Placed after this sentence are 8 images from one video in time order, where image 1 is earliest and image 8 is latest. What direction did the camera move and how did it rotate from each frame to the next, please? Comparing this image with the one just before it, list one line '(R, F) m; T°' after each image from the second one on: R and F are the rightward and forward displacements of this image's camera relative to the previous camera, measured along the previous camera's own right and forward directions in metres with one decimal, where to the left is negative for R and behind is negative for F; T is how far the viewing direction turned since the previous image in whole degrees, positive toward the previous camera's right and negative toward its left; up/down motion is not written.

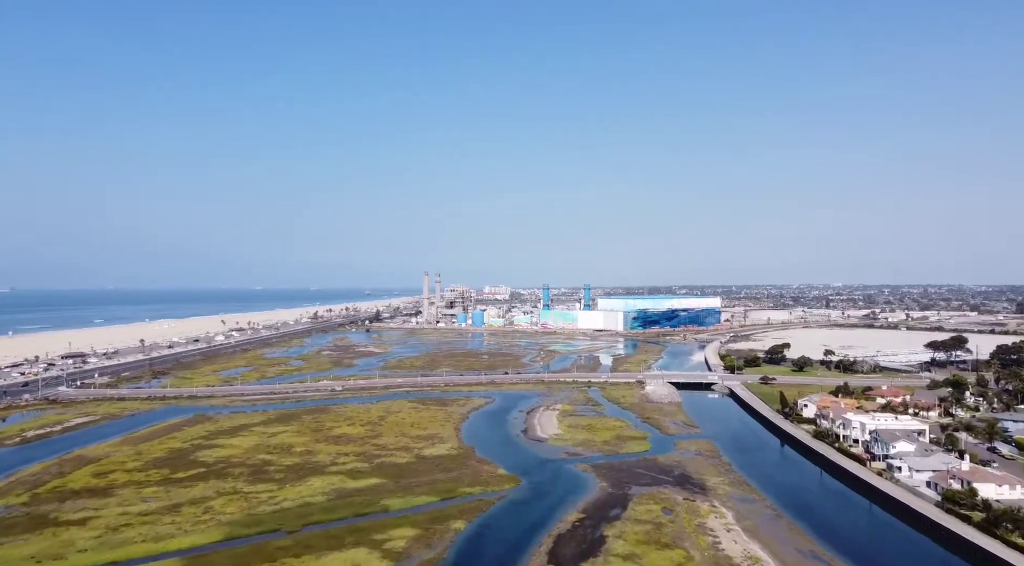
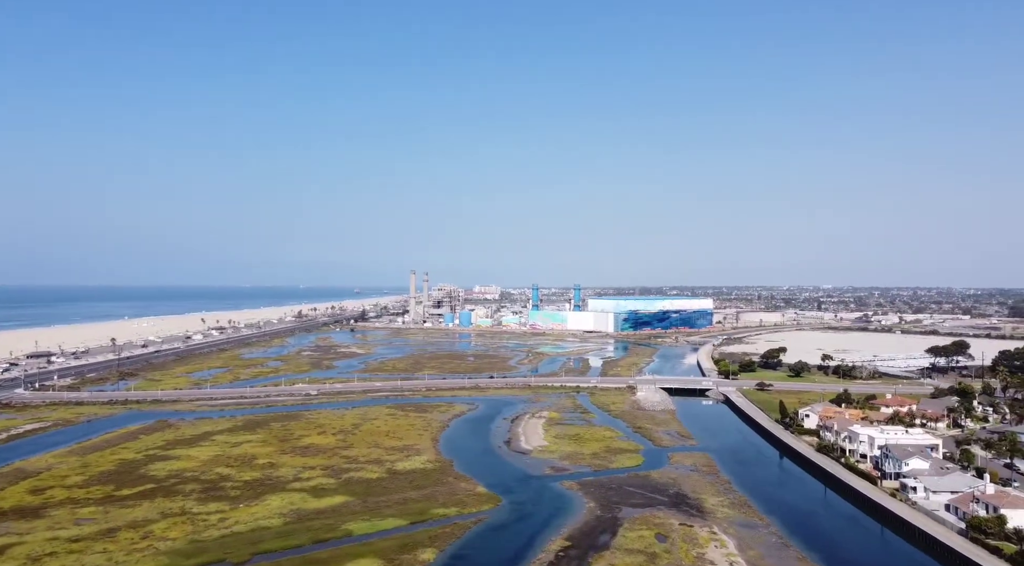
(+0.3, +2.1) m; +1°
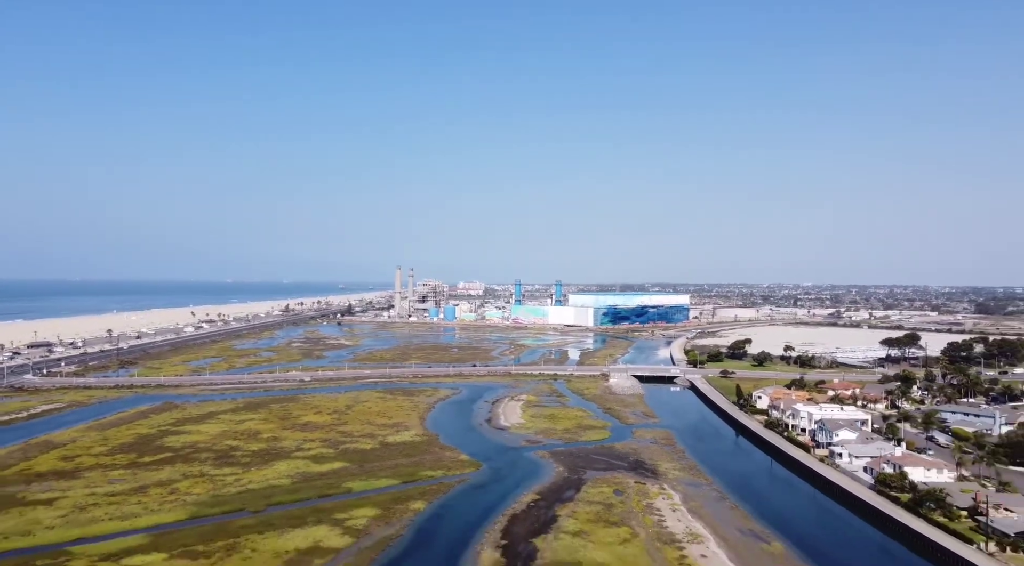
(+0.2, -2.9) m; +1°
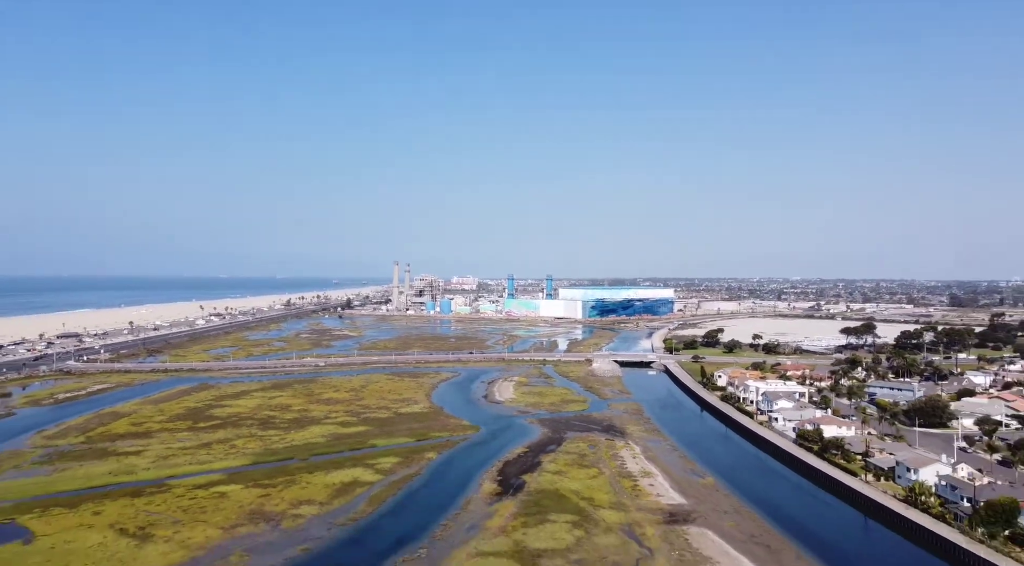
(0.0, -5.0) m; +1°
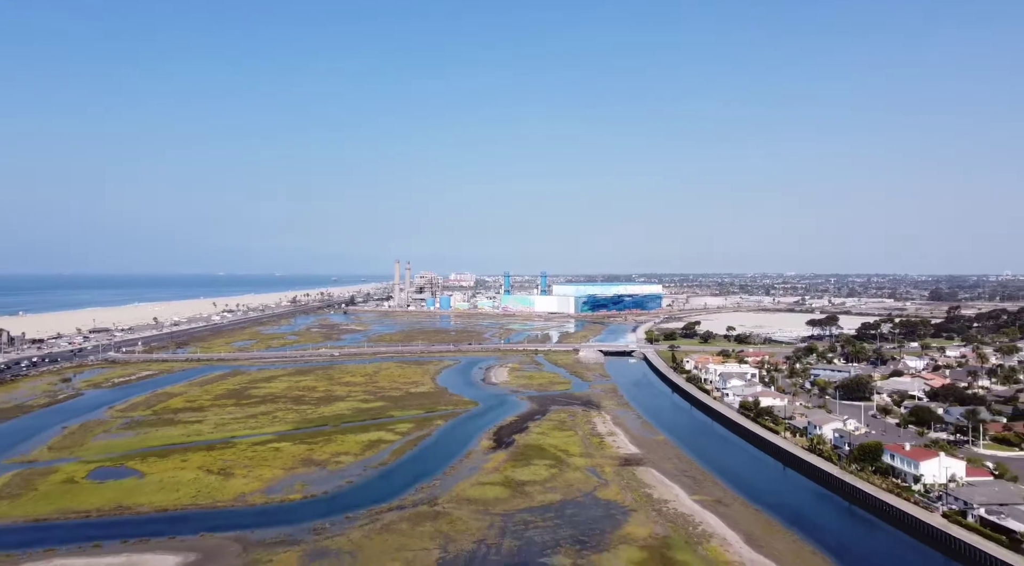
(+0.2, -5.5) m; 0°
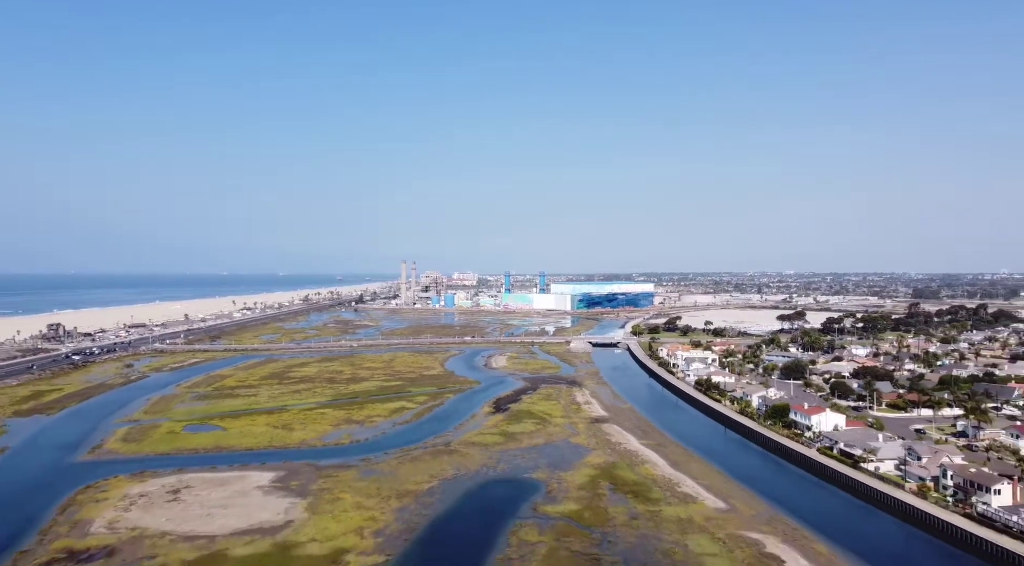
(+0.3, -6.9) m; 0°
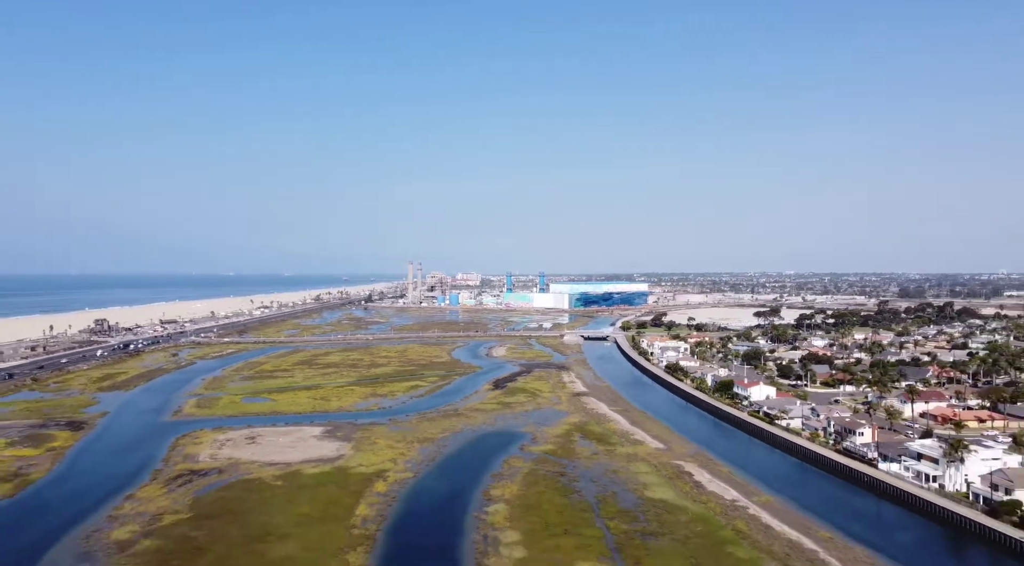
(+0.4, -6.7) m; 0°
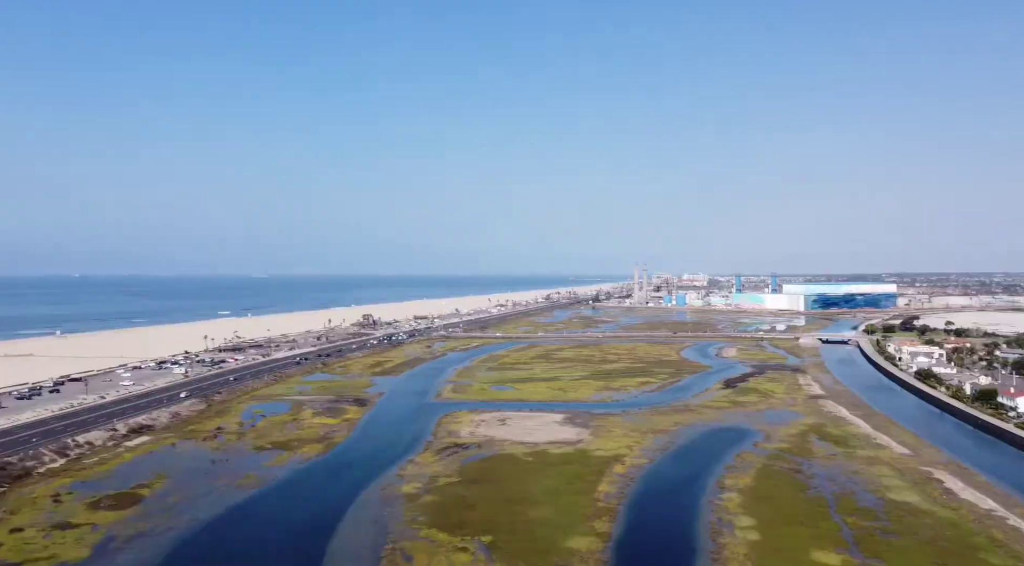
(-0.1, -2.3) m; -19°
